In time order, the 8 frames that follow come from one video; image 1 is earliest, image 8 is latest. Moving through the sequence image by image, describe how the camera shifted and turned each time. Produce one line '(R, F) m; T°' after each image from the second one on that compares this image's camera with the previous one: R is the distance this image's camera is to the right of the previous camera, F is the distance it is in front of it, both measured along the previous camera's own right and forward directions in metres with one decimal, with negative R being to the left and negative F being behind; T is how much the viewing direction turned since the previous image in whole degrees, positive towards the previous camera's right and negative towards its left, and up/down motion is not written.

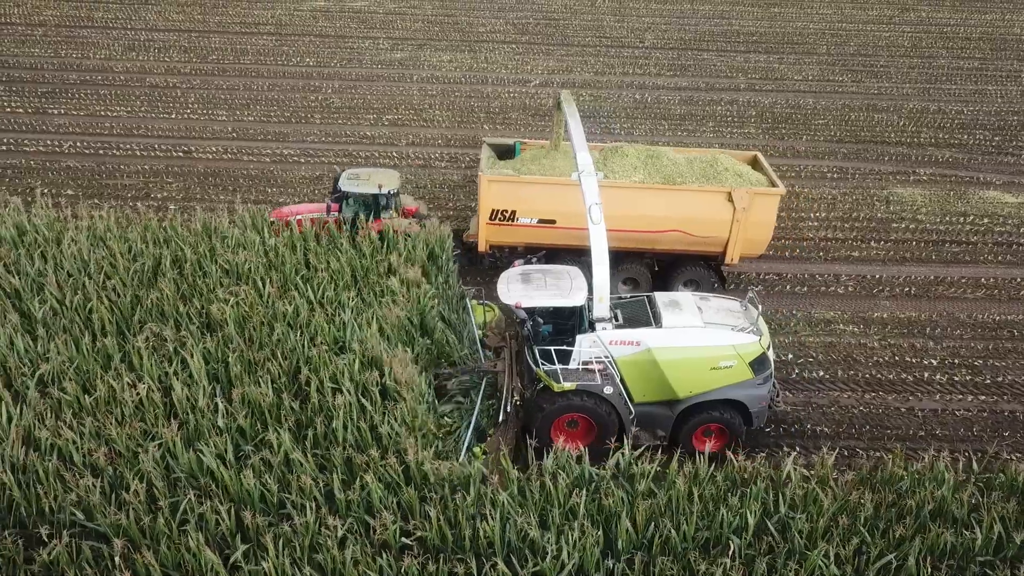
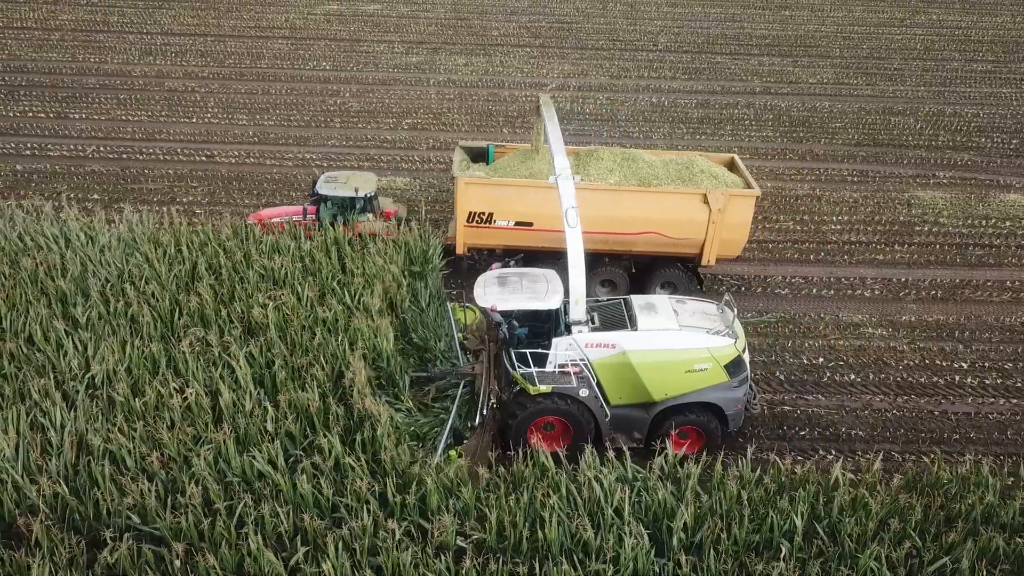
(-0.3, 0.0) m; 0°
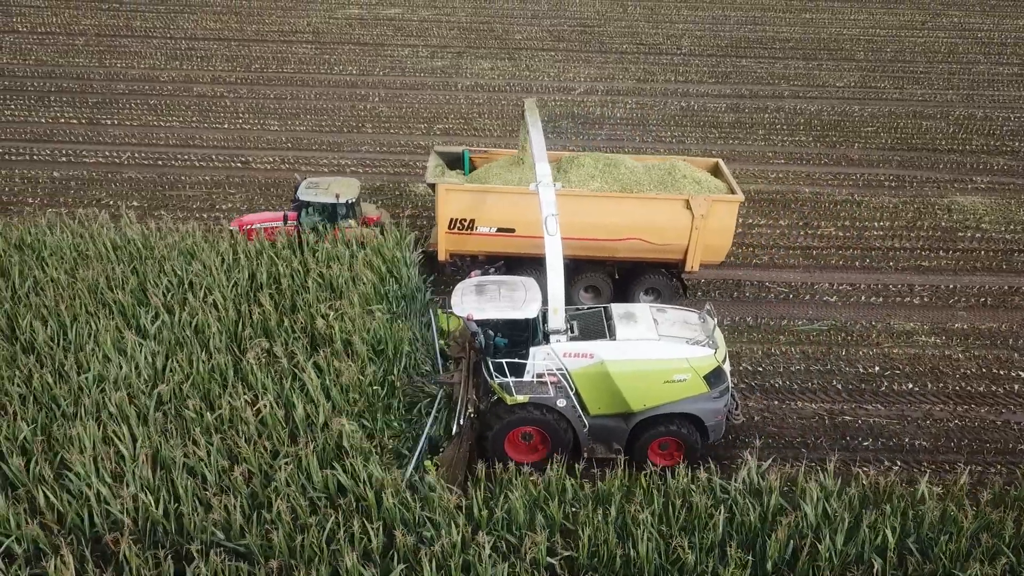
(-0.5, 0.0) m; 0°
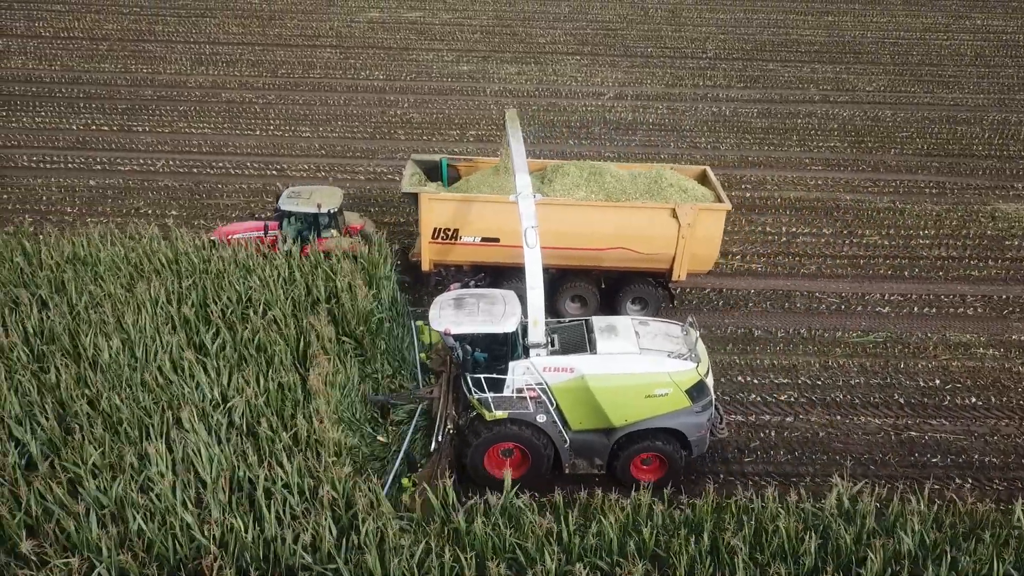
(-0.5, +0.1) m; 0°
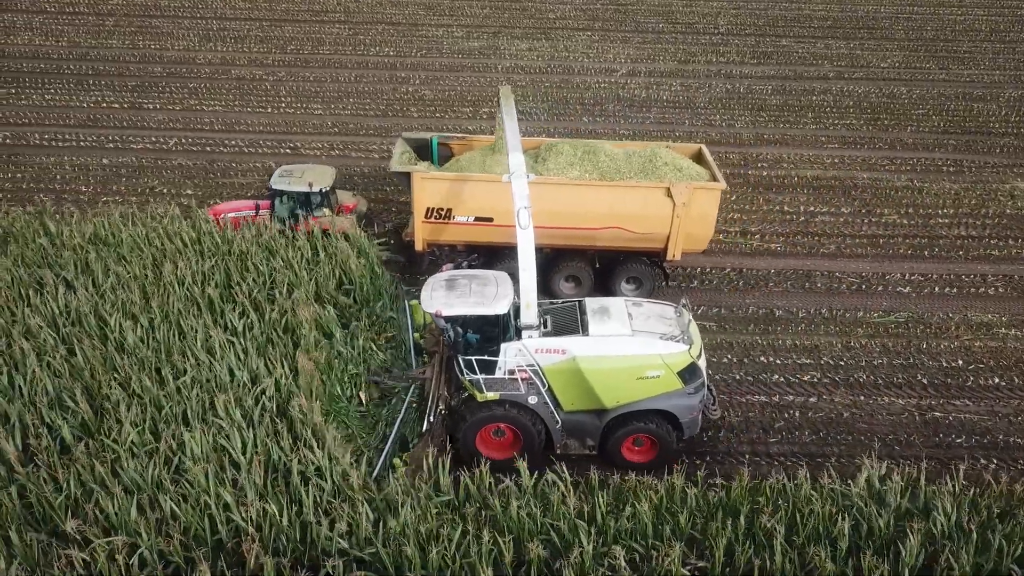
(-0.2, 0.0) m; 0°
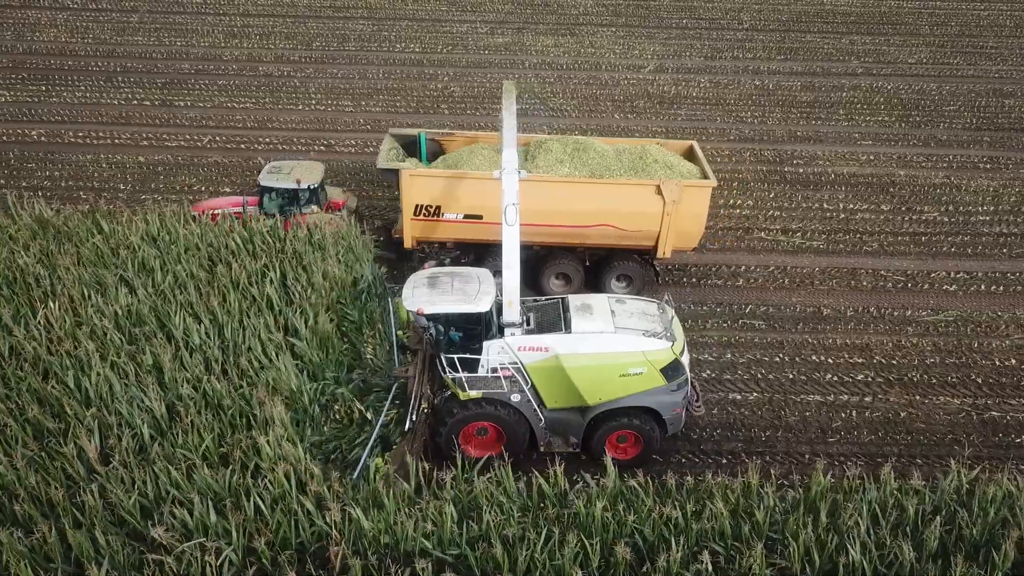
(-0.5, 0.0) m; 0°
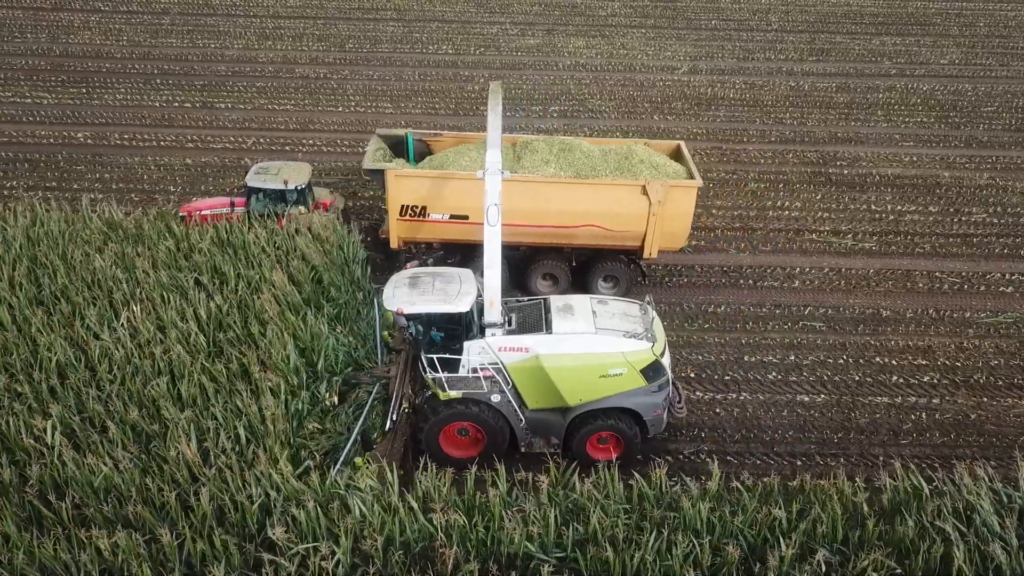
(-0.6, 0.0) m; 0°
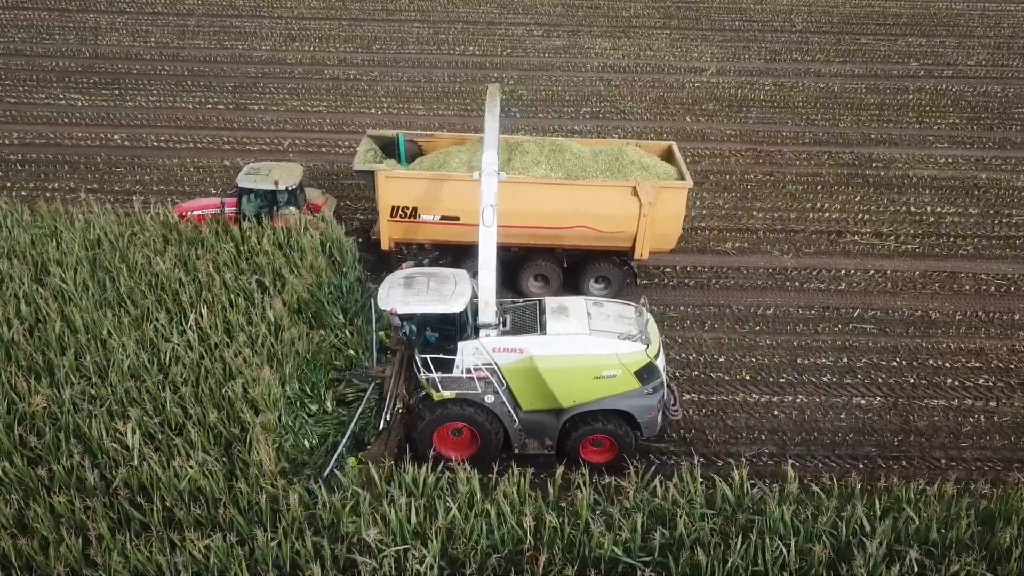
(-0.5, 0.0) m; 0°
